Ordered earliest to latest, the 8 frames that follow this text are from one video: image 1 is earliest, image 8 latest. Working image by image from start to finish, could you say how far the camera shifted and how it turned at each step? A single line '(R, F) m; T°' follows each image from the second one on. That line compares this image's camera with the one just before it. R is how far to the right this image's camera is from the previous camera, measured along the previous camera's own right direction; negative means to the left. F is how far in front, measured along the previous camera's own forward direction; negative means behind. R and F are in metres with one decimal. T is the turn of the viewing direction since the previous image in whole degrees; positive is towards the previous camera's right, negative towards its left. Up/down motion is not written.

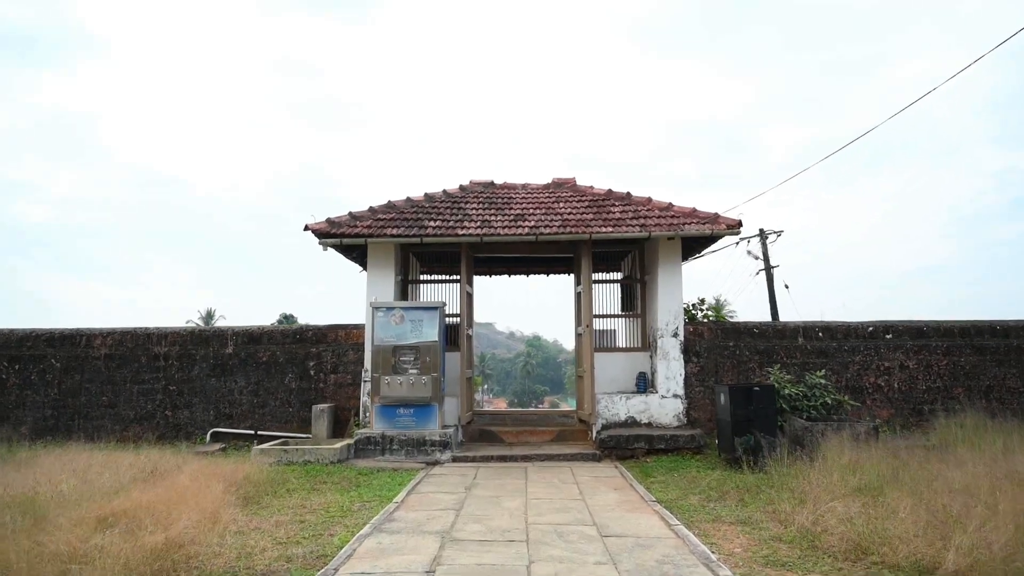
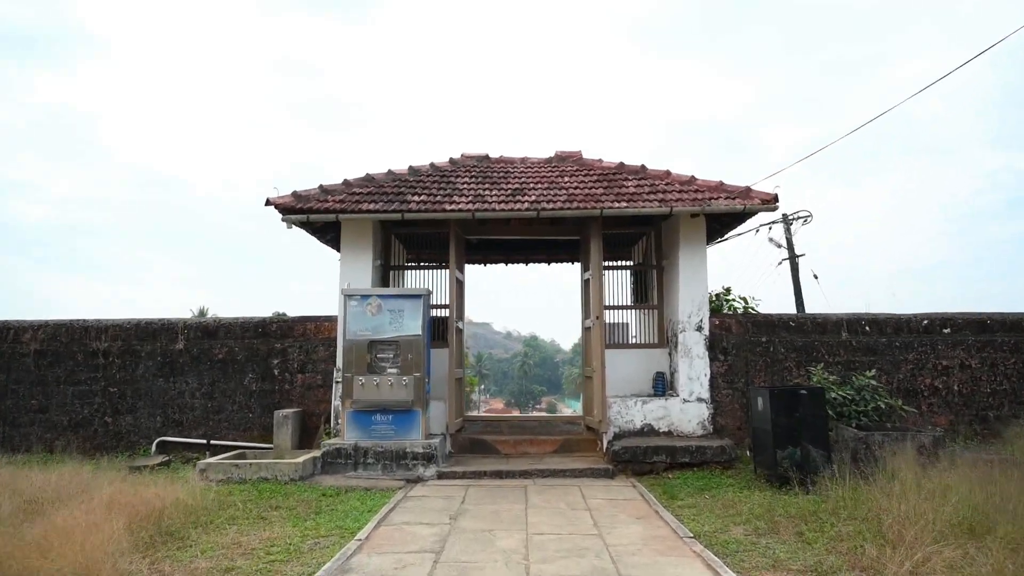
(0.0, +1.3) m; 0°
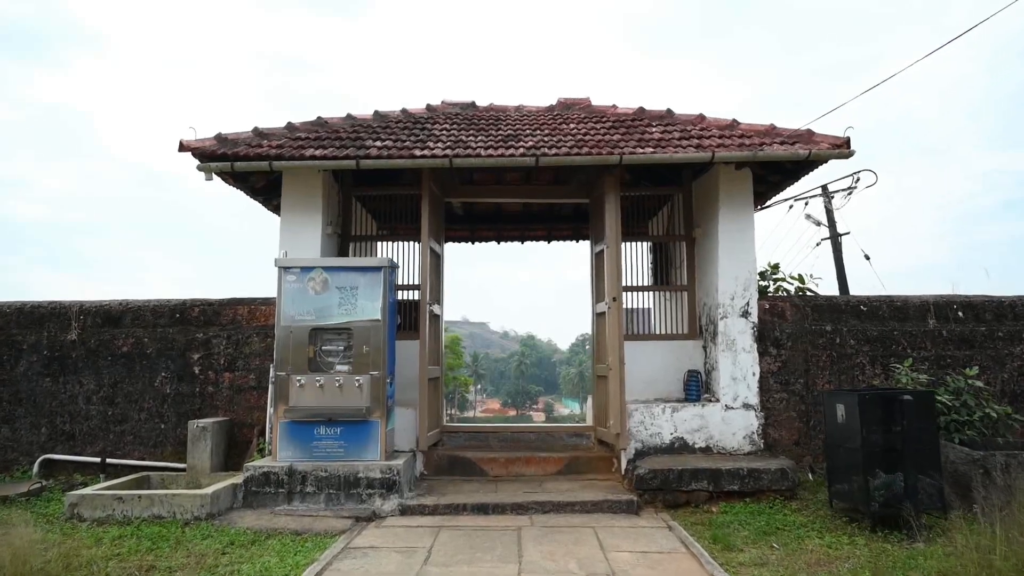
(0.0, +1.7) m; 0°
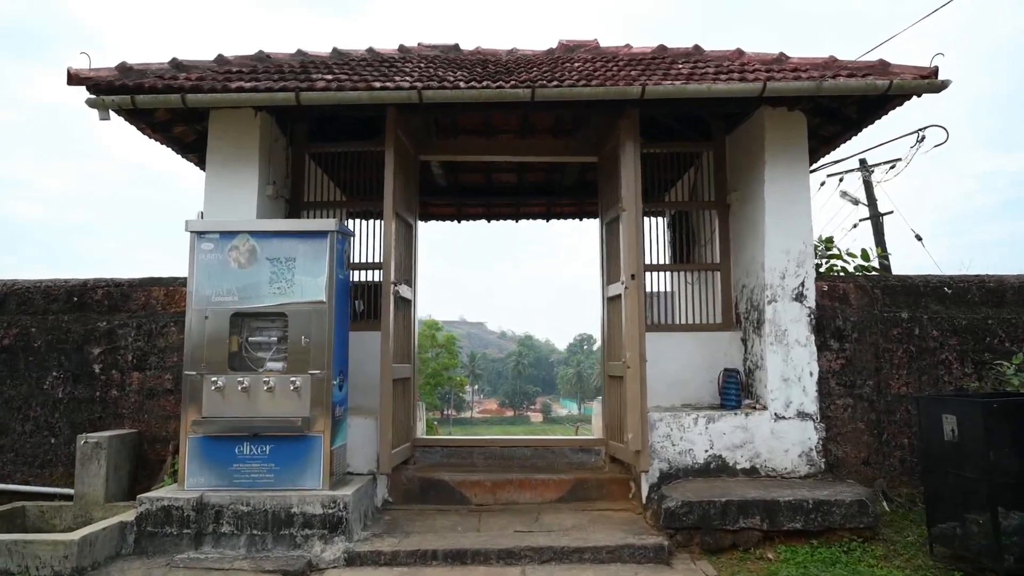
(0.0, +1.3) m; 0°
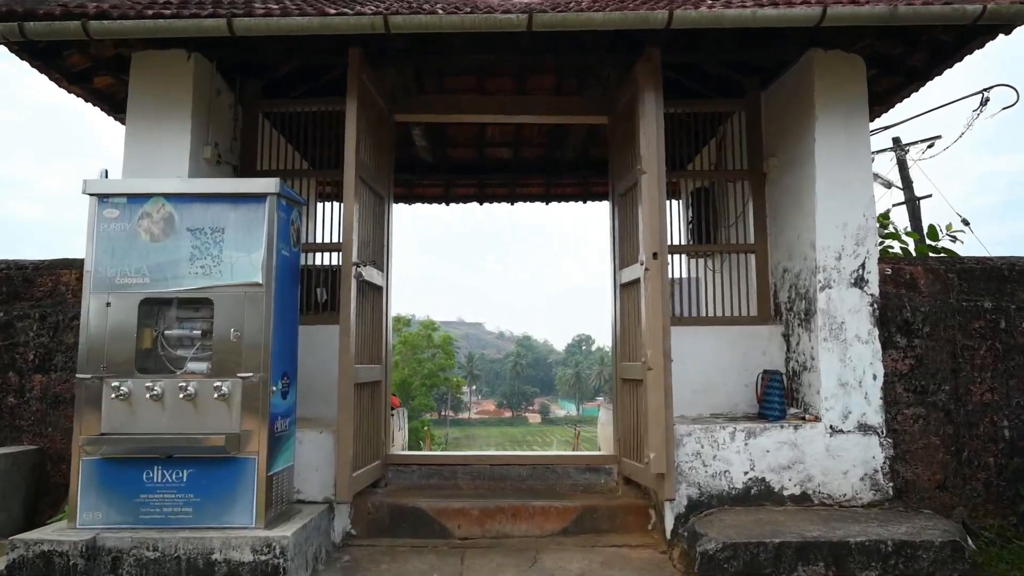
(0.0, +0.9) m; 0°
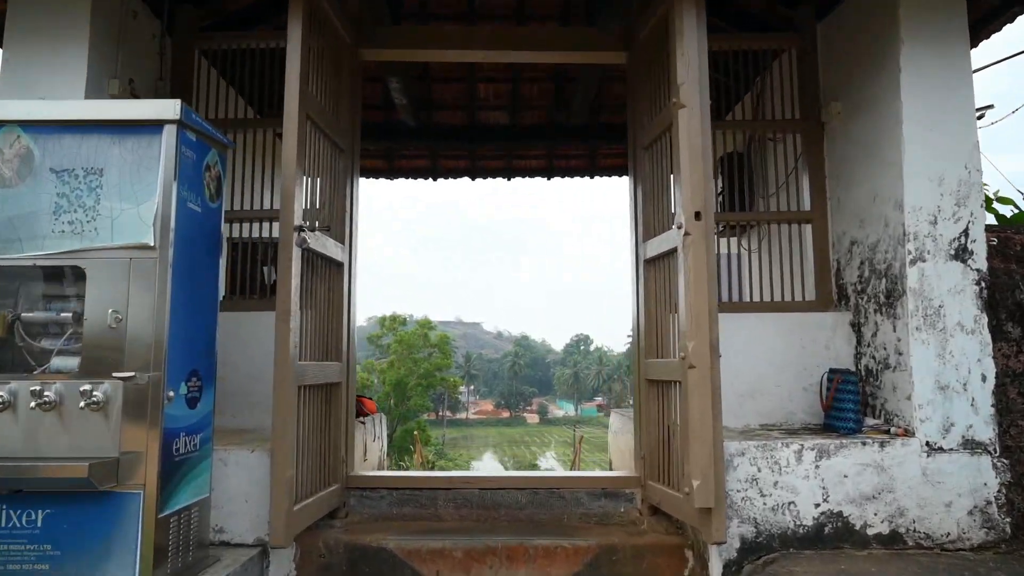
(0.0, +0.9) m; 0°
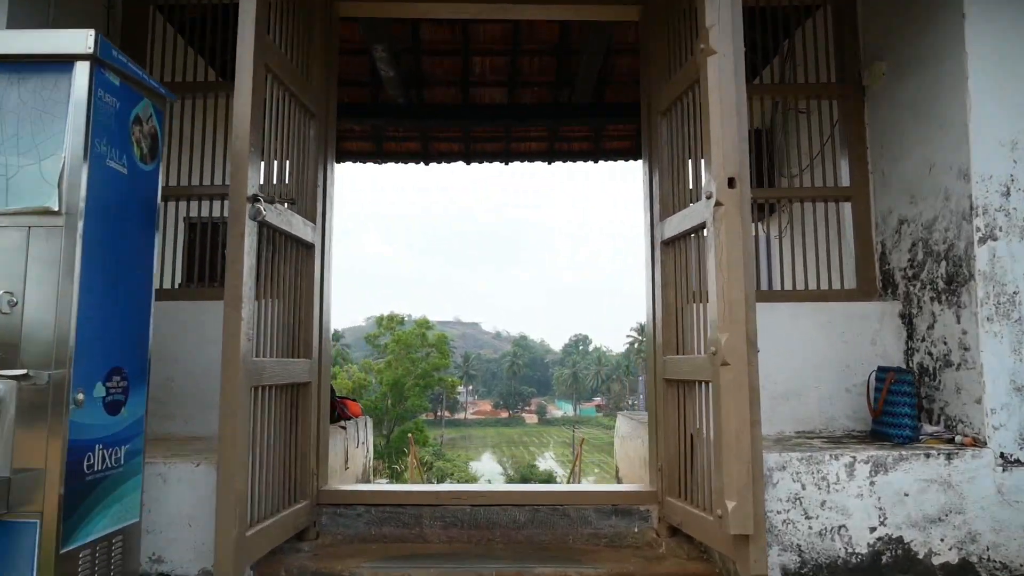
(0.0, +0.4) m; 0°
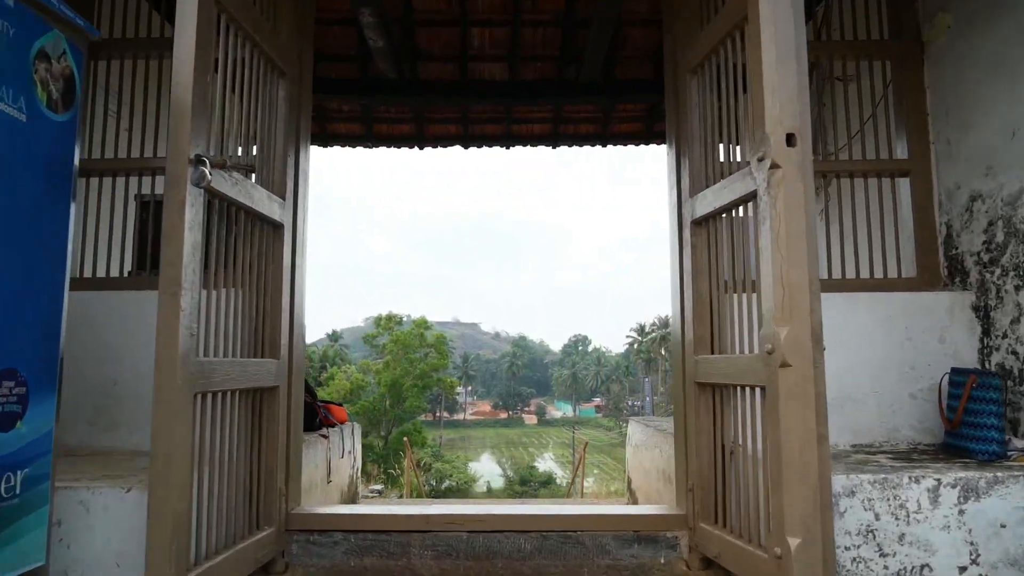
(0.0, +0.4) m; 0°
